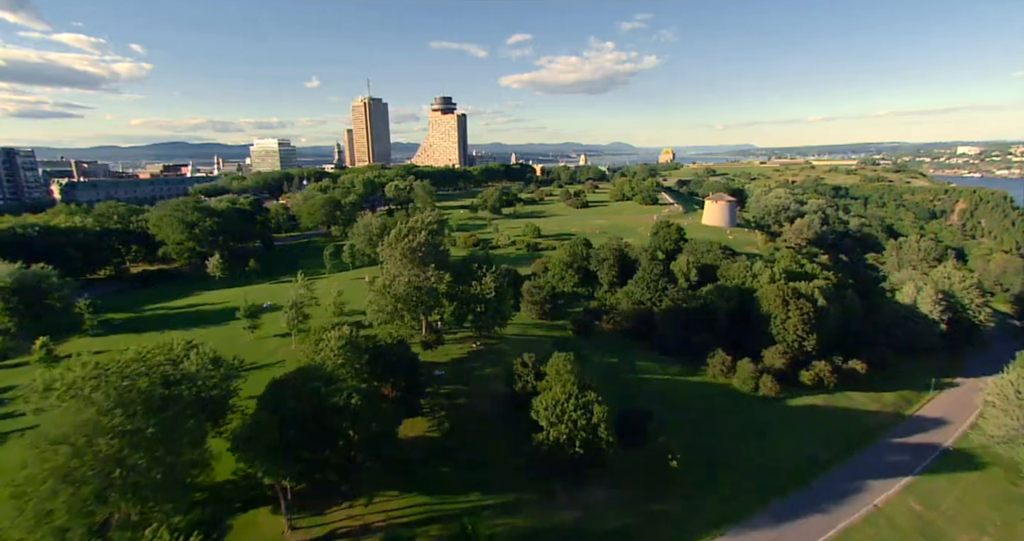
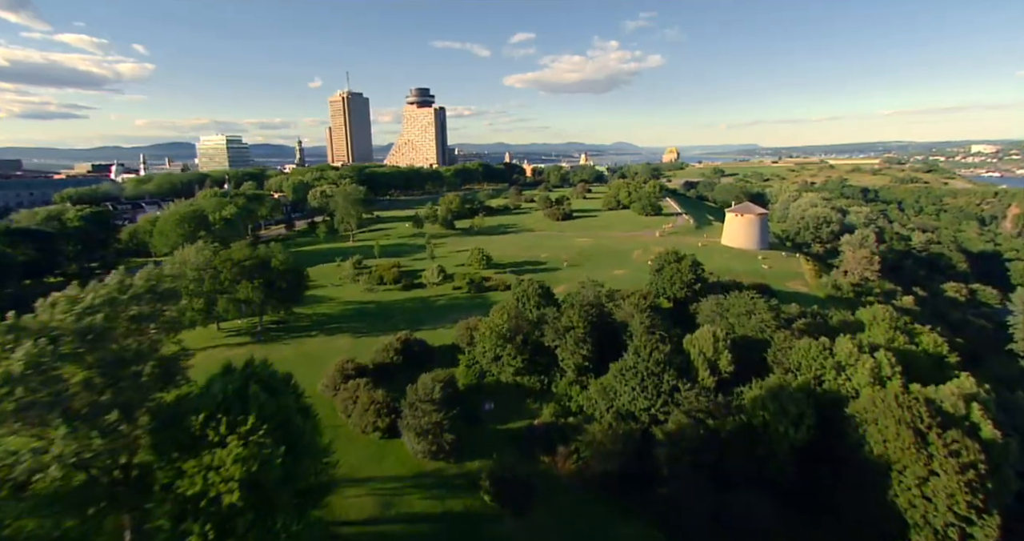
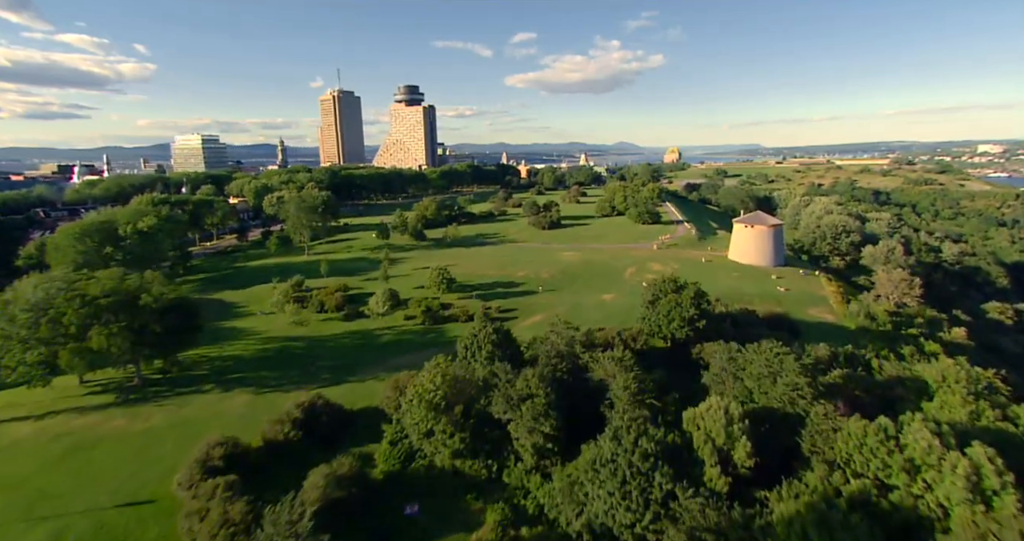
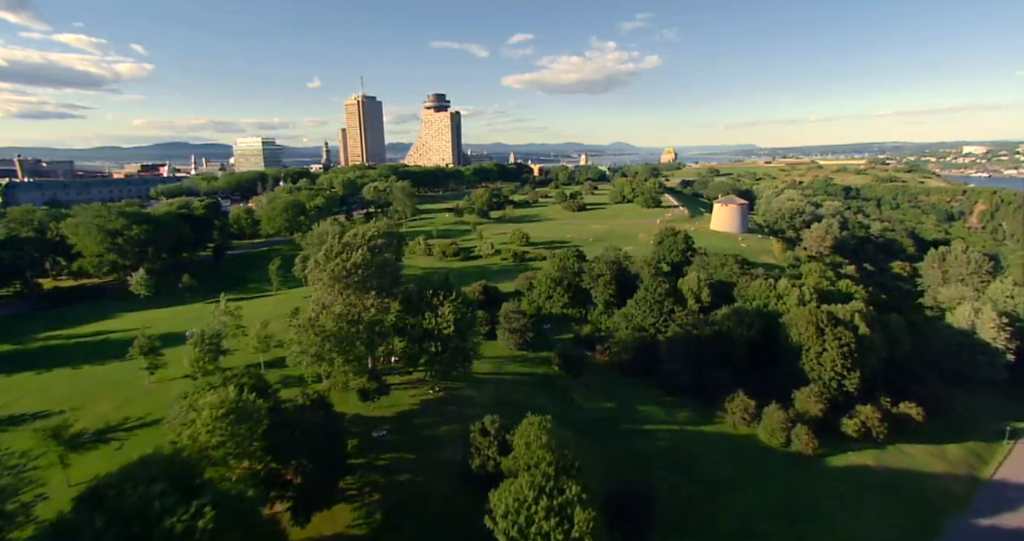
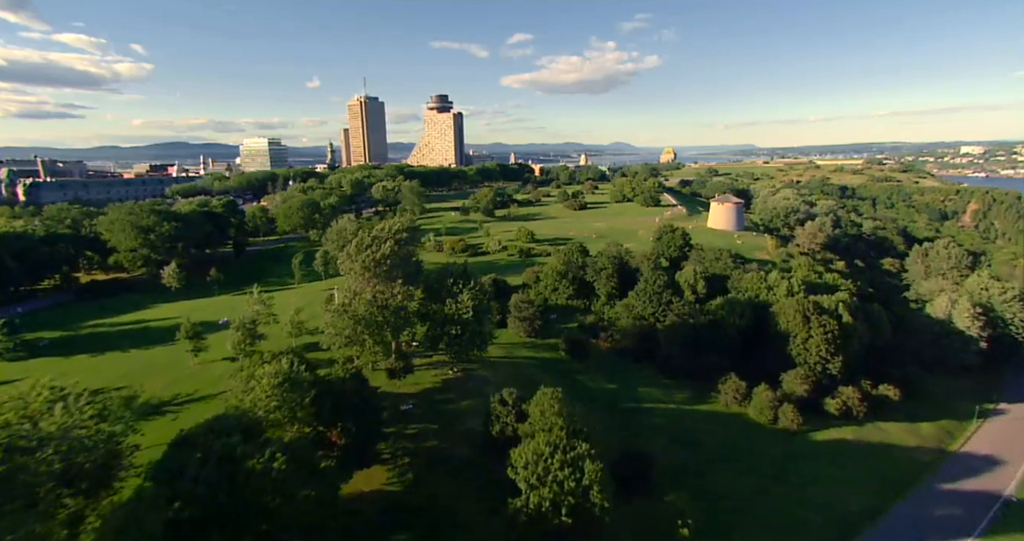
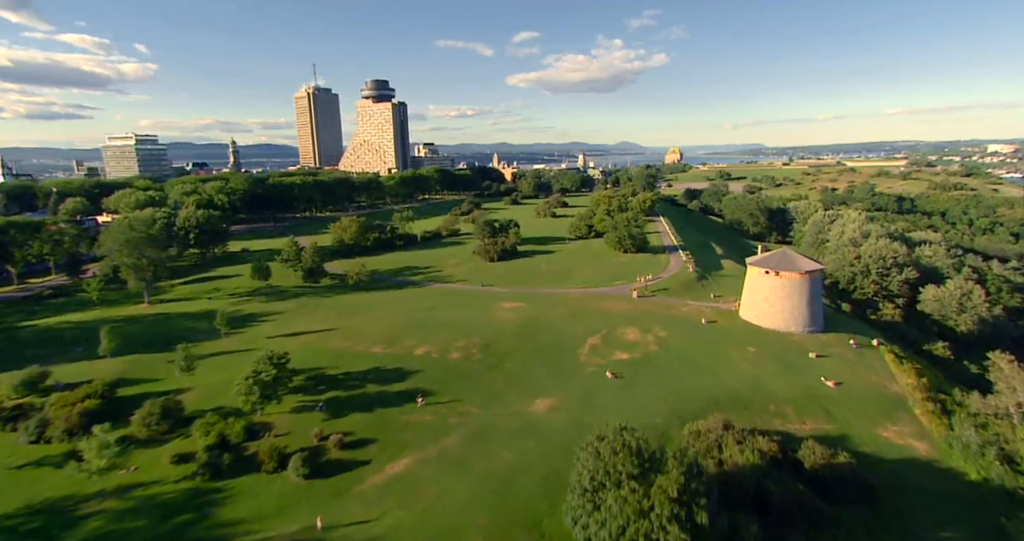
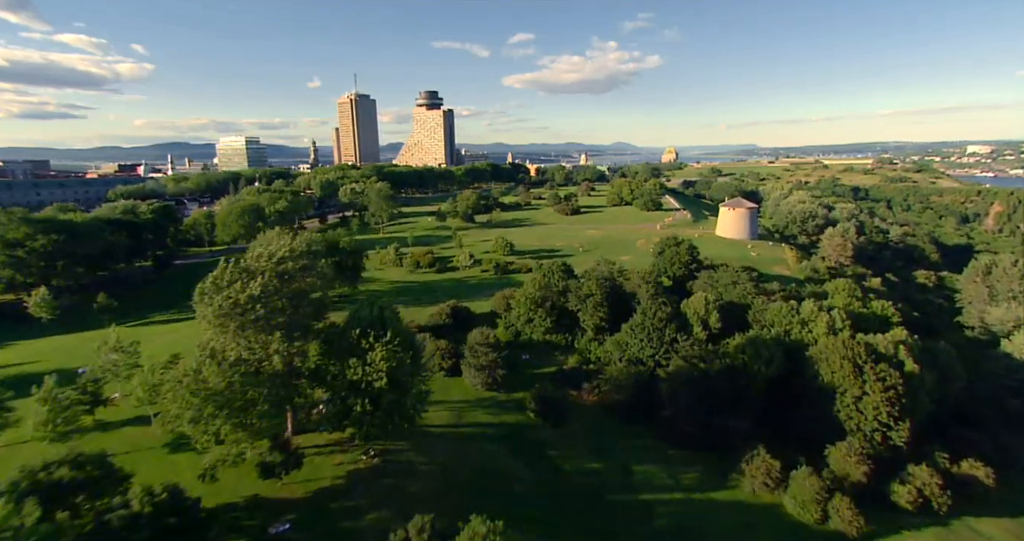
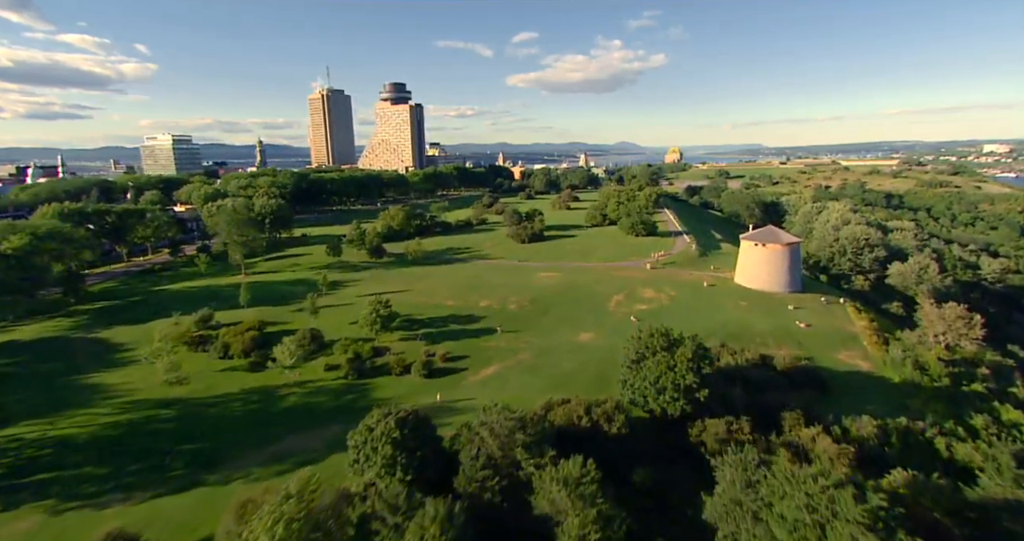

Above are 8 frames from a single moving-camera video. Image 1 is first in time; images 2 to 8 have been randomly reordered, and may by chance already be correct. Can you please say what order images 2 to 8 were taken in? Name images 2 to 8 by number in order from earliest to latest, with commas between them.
5, 4, 7, 2, 3, 8, 6
